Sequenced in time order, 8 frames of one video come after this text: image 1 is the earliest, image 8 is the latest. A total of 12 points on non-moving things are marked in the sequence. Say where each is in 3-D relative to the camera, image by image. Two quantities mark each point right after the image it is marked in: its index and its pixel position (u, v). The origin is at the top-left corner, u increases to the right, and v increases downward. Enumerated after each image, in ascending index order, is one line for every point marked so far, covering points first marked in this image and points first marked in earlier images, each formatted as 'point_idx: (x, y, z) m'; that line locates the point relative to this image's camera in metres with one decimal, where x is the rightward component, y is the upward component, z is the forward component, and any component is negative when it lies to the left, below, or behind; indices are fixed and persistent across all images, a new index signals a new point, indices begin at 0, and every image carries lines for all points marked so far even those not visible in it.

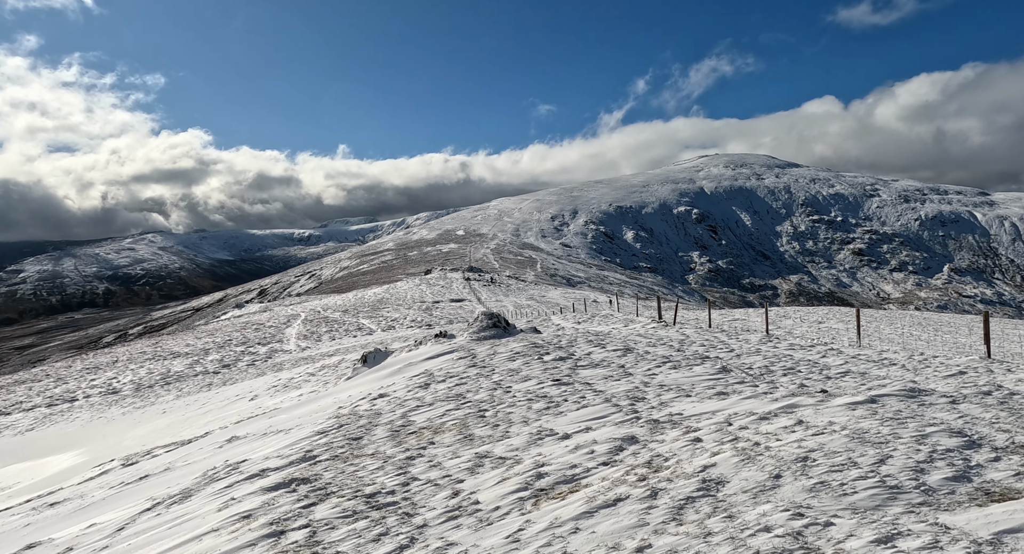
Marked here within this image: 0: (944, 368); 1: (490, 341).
0: (+10.1, -2.3, +15.5) m
1: (-0.6, -1.7, +17.4) m
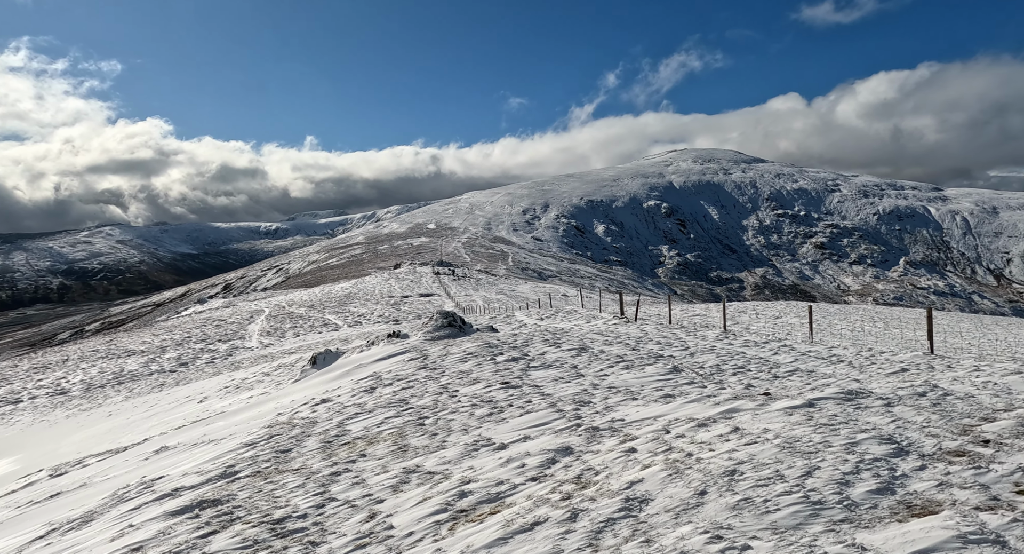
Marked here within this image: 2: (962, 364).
0: (+9.0, -2.3, +15.8) m
1: (-1.8, -1.7, +17.1) m
2: (+10.6, -2.2, +15.5) m
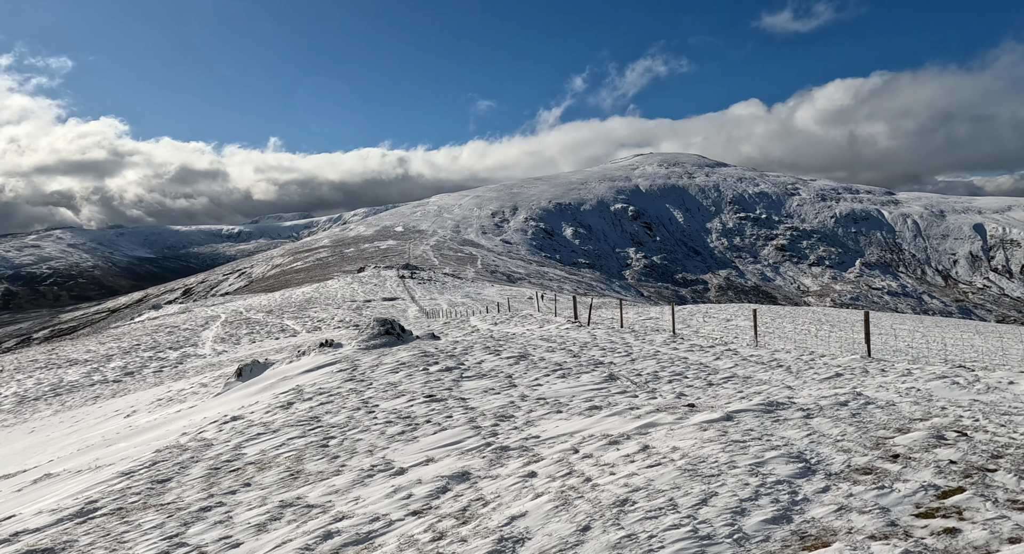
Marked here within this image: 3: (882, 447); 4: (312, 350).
0: (+7.5, -2.4, +15.8) m
1: (-3.4, -1.9, +16.5) m
2: (+9.1, -2.3, +15.6) m
3: (+3.9, -1.8, +6.8) m
4: (-5.3, -1.9, +17.2) m
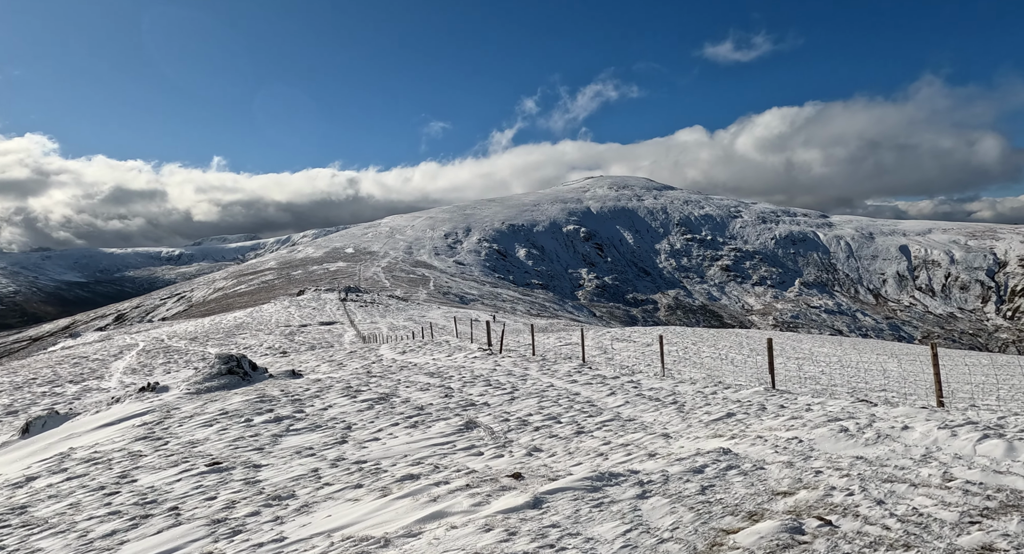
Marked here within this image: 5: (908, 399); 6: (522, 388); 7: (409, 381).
0: (+4.3, -3.0, +14.3) m
1: (-6.6, -2.6, +14.0) m
2: (+5.9, -2.9, +14.3) m
3: (+1.6, -2.1, +5.0) m
4: (-8.5, -2.7, +14.5) m
5: (+10.3, -3.2, +16.9) m
6: (+0.2, -3.1, +18.4) m
7: (-2.9, -2.9, +18.4) m
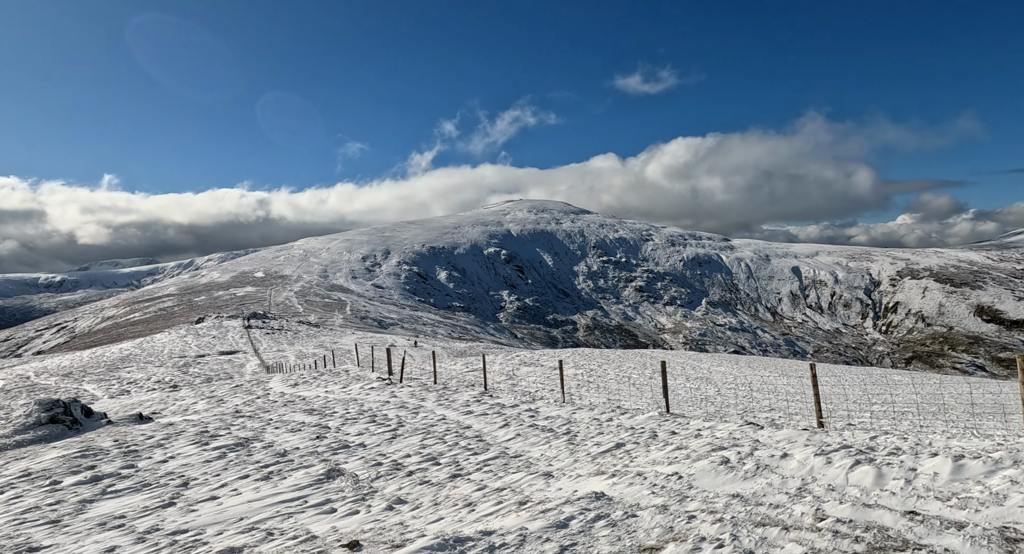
0: (+1.8, -3.6, +13.7) m
1: (-9.0, -3.2, +12.0) m
2: (+3.4, -3.5, +13.9) m
3: (+0.3, -2.3, +4.2) m
4: (-11.0, -3.3, +12.2) m
5: (+7.3, -3.7, +17.1) m
6: (-2.8, -3.8, +17.2) m
7: (-5.9, -3.7, +16.8) m
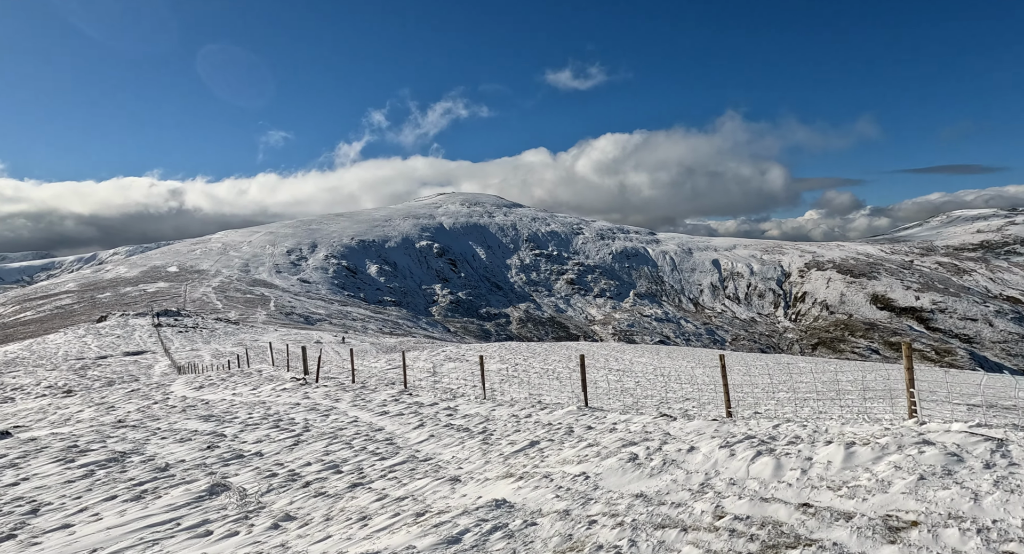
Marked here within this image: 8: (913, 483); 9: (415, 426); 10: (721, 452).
0: (0.0, -3.5, +13.3) m
1: (-10.5, -3.2, +10.5) m
2: (+1.5, -3.3, +13.7) m
3: (-0.5, -2.3, +3.7) m
4: (-12.5, -3.4, +10.5) m
5: (+5.1, -3.6, +17.4) m
6: (-5.0, -3.7, +16.4) m
7: (-8.0, -3.6, +15.6) m
8: (+4.3, -2.3, +7.2) m
9: (-2.5, -3.8, +16.5) m
10: (+2.9, -2.5, +9.1) m
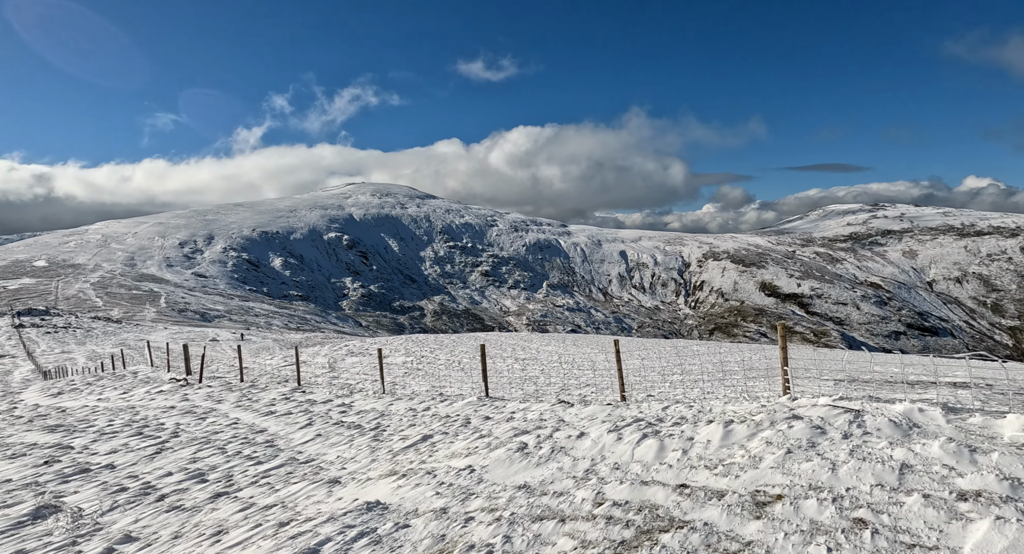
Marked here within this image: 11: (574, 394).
0: (-2.2, -3.2, +12.8) m
1: (-12.2, -3.2, +8.5) m
2: (-0.7, -3.1, +13.4) m
3: (-1.3, -2.2, +3.1) m
4: (-14.2, -3.4, +8.2) m
5: (+2.4, -3.2, +17.4) m
6: (-7.5, -3.6, +15.1) m
7: (-10.4, -3.5, +13.9) m
8: (+3.0, -2.0, +7.2) m
9: (-5.0, -3.6, +15.5) m
10: (+1.3, -2.2, +9.0) m
11: (+1.8, -3.3, +18.5) m
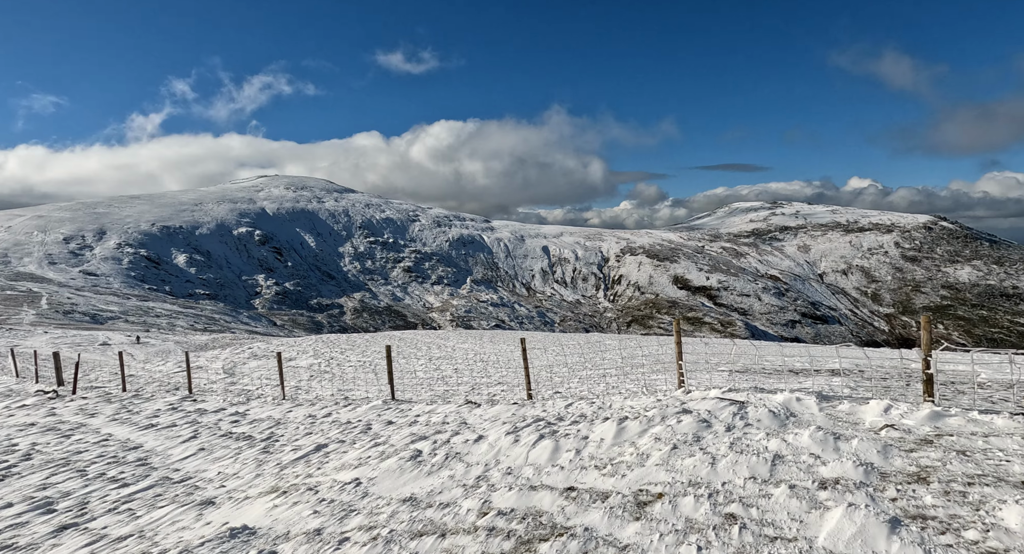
0: (-4.0, -3.2, +11.9) m
1: (-13.4, -3.4, +6.4) m
2: (-2.6, -3.0, +12.7) m
3: (-2.0, -2.2, +2.5) m
4: (-15.4, -3.6, +5.9) m
5: (-0.1, -3.1, +17.1) m
6: (-9.6, -3.6, +13.6) m
7: (-12.3, -3.6, +12.0) m
8: (+1.8, -1.9, +7.1) m
9: (-7.2, -3.6, +14.3) m
10: (-0.1, -2.1, +8.6) m
11: (-0.8, -3.3, +18.1) m
